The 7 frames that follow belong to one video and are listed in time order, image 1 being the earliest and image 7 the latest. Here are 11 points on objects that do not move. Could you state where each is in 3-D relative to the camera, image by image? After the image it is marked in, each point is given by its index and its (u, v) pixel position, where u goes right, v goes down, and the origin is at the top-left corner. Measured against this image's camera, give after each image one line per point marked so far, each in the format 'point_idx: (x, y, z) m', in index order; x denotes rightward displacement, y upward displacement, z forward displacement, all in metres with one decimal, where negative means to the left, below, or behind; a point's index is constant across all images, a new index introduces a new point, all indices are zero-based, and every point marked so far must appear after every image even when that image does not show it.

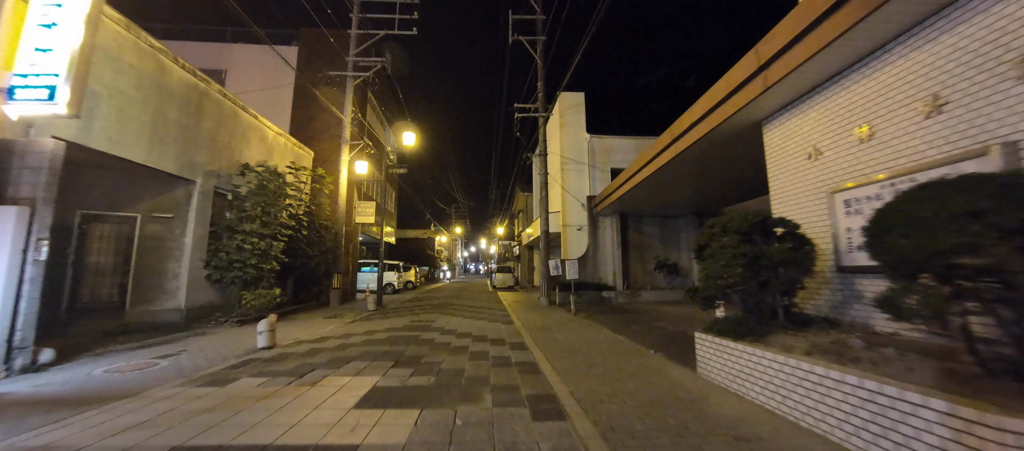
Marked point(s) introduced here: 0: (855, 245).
0: (+4.3, -0.2, +3.9) m
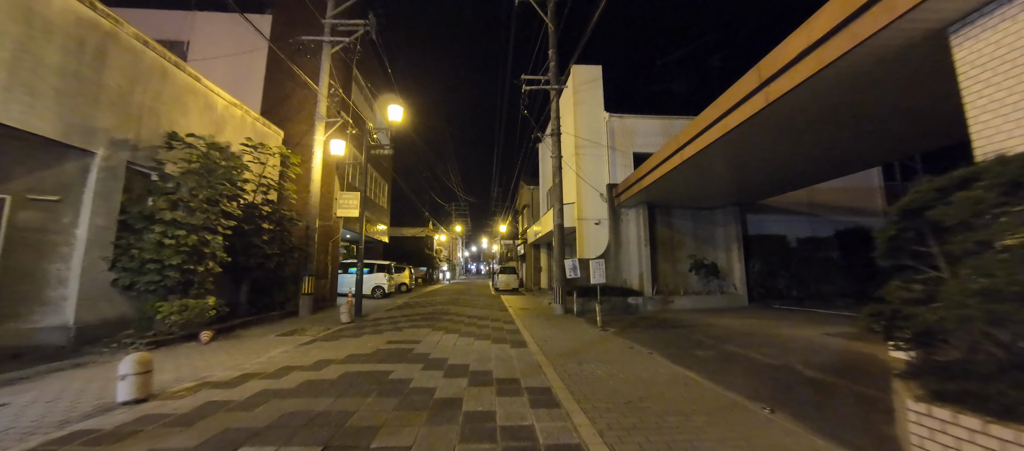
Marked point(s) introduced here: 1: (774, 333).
0: (+4.5, 0.0, +1.7) m
1: (+5.4, -2.2, +6.4) m
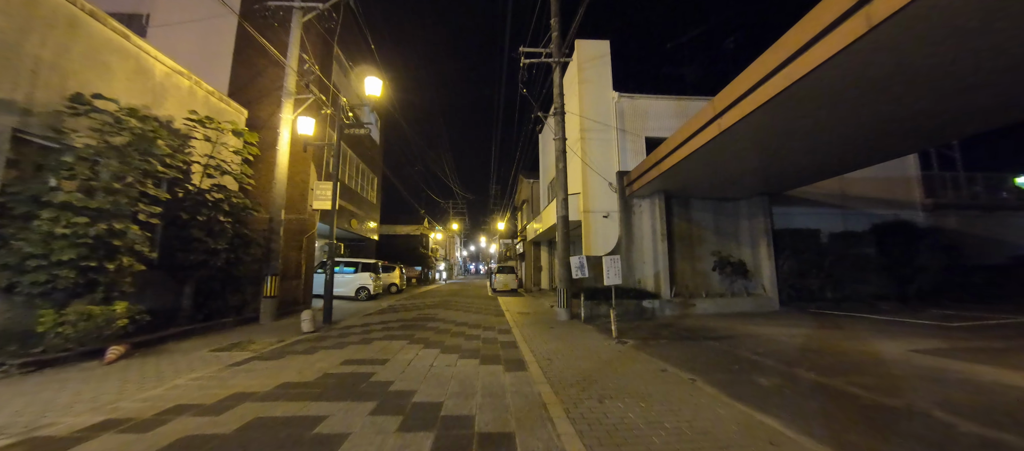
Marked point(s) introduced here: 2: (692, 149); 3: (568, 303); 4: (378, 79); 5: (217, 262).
0: (+4.4, +0.3, +0.2) m
1: (+5.3, -2.0, +5.0) m
2: (+4.9, +2.1, +8.4) m
3: (+1.6, -2.2, +8.9) m
4: (-4.0, +4.3, +9.1) m
5: (-7.0, -0.9, +7.4) m
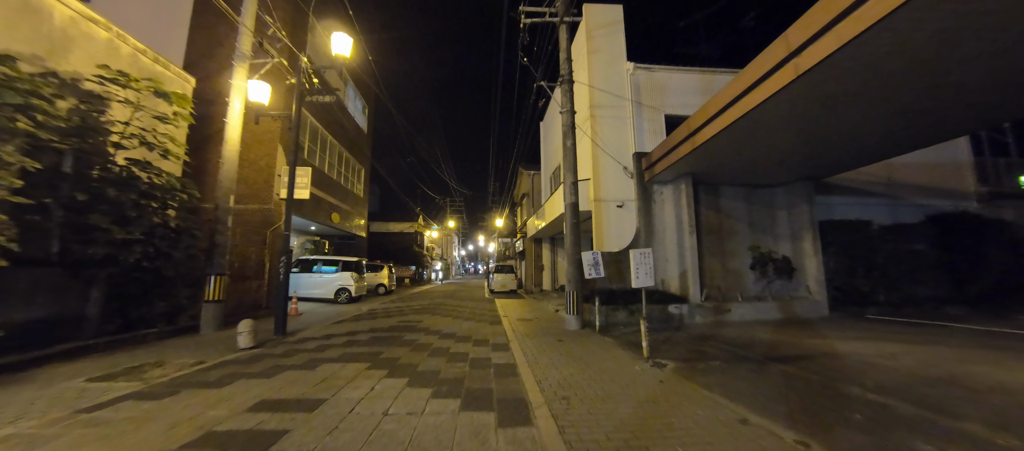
0: (+4.4, +0.5, -1.4) m
1: (+5.3, -1.7, +3.4) m
2: (+4.9, +2.3, +6.8) m
3: (+1.6, -2.0, +7.3) m
4: (-4.0, +4.6, +7.5) m
5: (-7.0, -0.6, +5.8) m
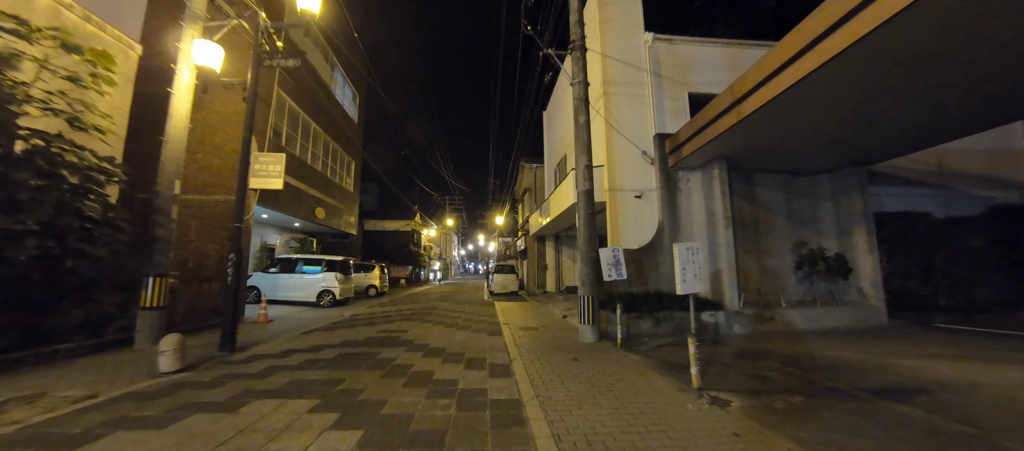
0: (+4.4, +0.7, -2.6) m
1: (+5.4, -1.5, +2.1) m
2: (+4.9, +2.5, +5.6) m
3: (+1.6, -1.8, +6.0) m
4: (-3.9, +4.8, +6.3) m
5: (-7.0, -0.4, +4.5) m
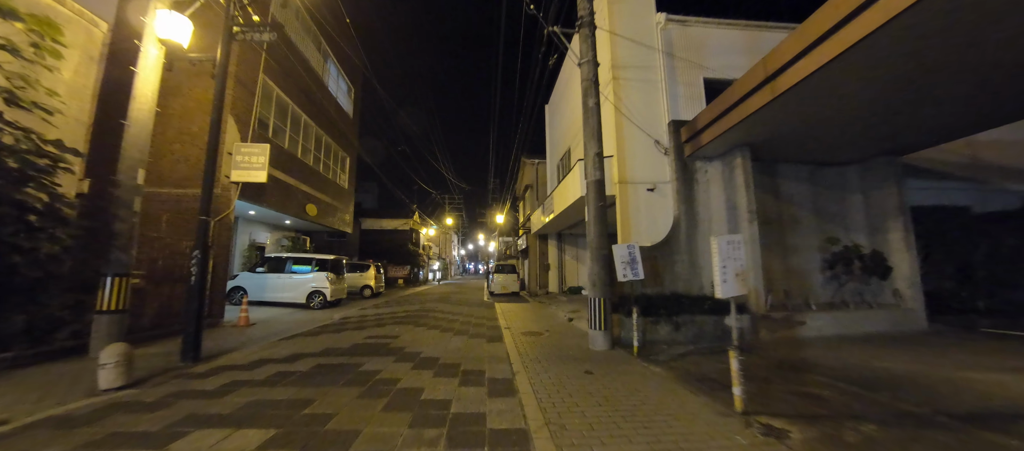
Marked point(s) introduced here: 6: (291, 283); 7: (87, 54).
0: (+4.5, +0.8, -3.3) m
1: (+5.4, -1.4, +1.5) m
2: (+5.0, +2.6, +4.9) m
3: (+1.7, -1.7, +5.4) m
4: (-3.9, +4.9, +5.6) m
5: (-6.9, -0.3, +3.9) m
6: (-7.8, -2.0, +11.0) m
7: (-7.9, +3.2, +5.8) m
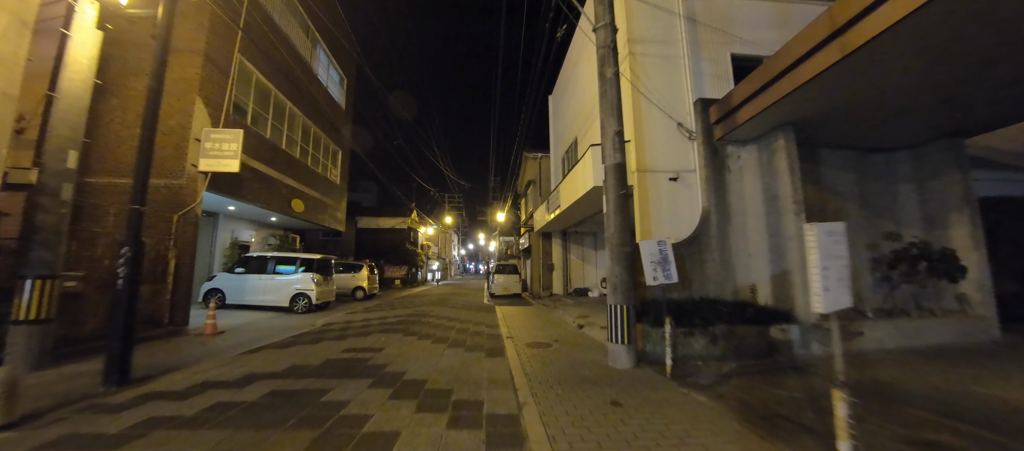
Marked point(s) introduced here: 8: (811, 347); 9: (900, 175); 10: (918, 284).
0: (+4.5, +1.0, -4.2) m
1: (+5.4, -1.3, +0.5) m
2: (+5.0, +2.8, +4.0) m
3: (+1.7, -1.6, +4.5) m
4: (-3.8, +5.0, +4.7) m
5: (-6.9, -0.2, +3.0) m
6: (-7.8, -1.9, +10.1) m
7: (-7.9, +3.3, +4.9) m
8: (+4.7, -1.9, +4.8) m
9: (+8.3, +1.1, +6.6) m
10: (+8.1, -1.1, +6.0) m
